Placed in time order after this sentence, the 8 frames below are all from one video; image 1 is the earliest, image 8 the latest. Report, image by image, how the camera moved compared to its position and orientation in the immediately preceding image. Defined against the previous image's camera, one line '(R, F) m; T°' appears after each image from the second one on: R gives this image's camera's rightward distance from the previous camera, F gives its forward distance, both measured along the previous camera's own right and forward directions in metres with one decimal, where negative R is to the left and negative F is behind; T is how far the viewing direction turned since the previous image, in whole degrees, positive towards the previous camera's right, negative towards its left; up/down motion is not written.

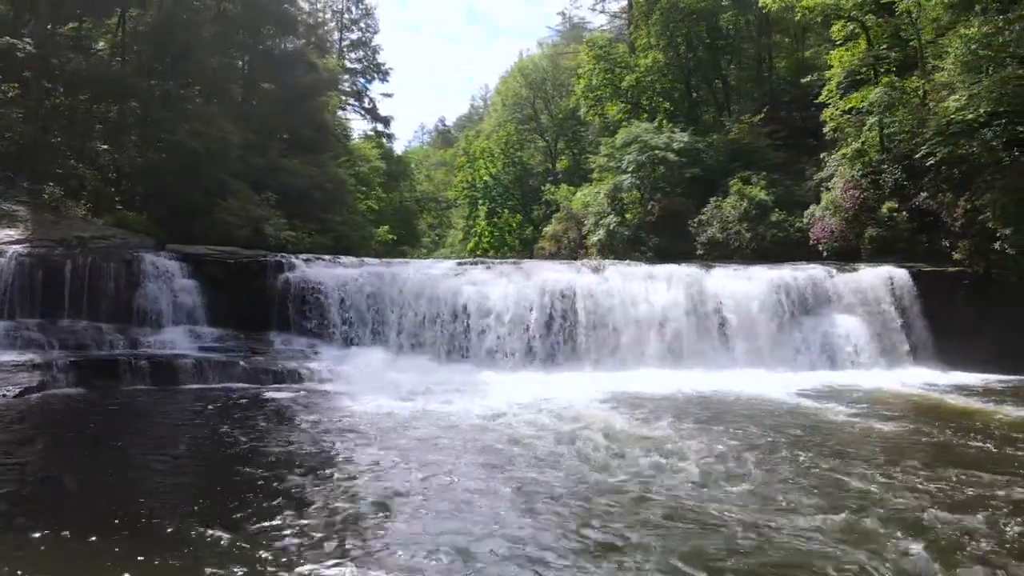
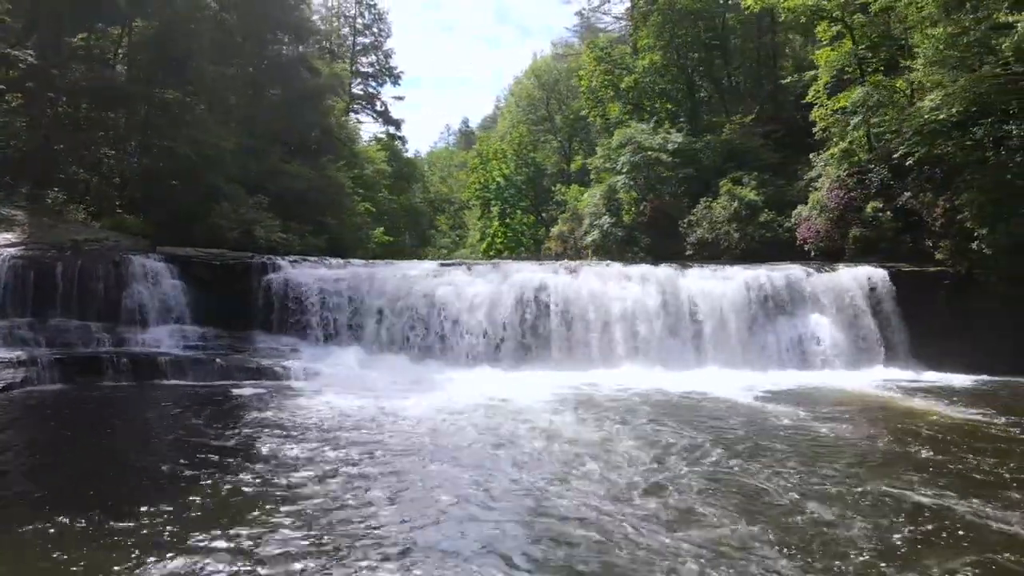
(+0.9, -0.2) m; -2°
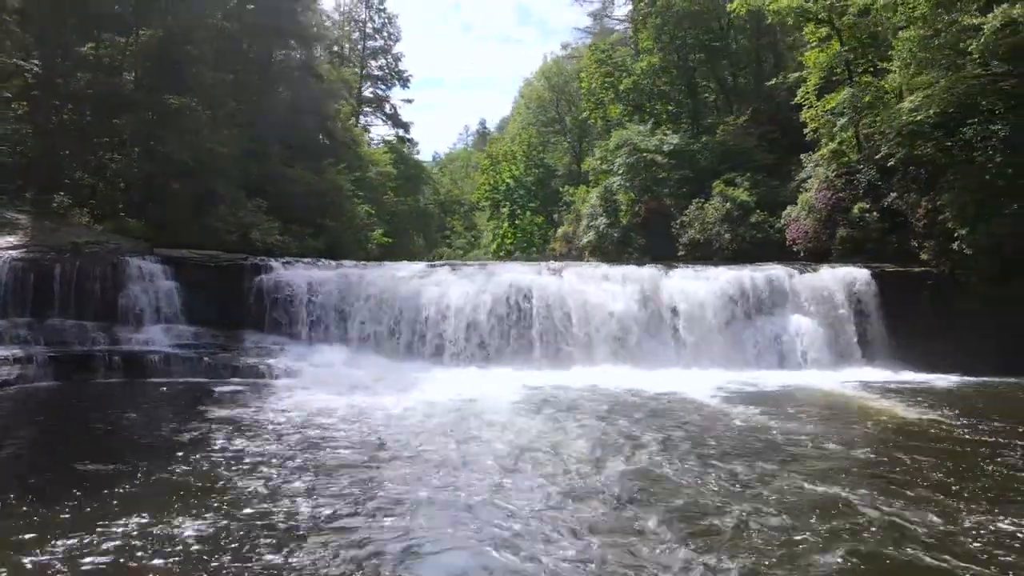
(+0.7, -0.2) m; -2°
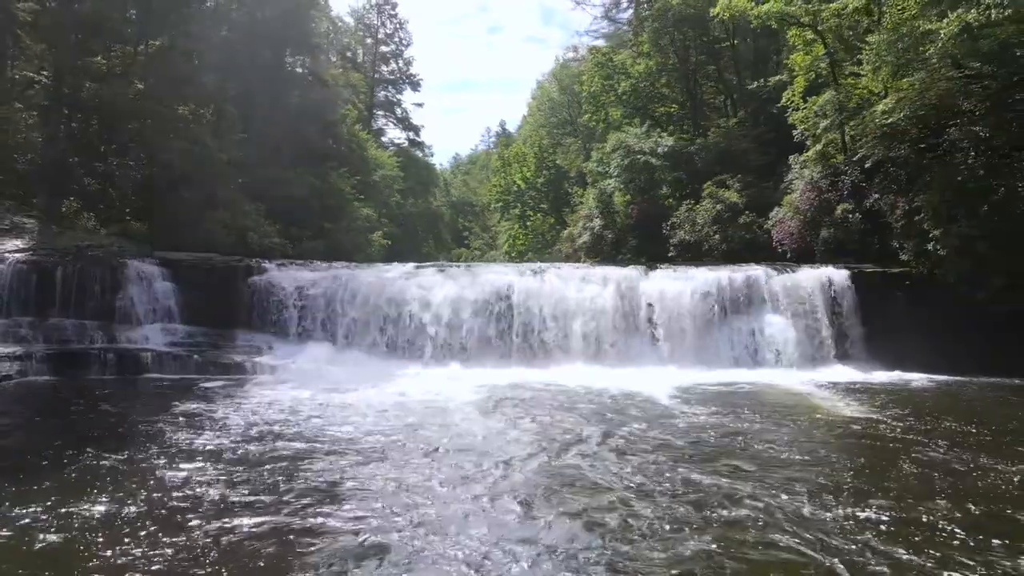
(+0.8, -0.3) m; -2°
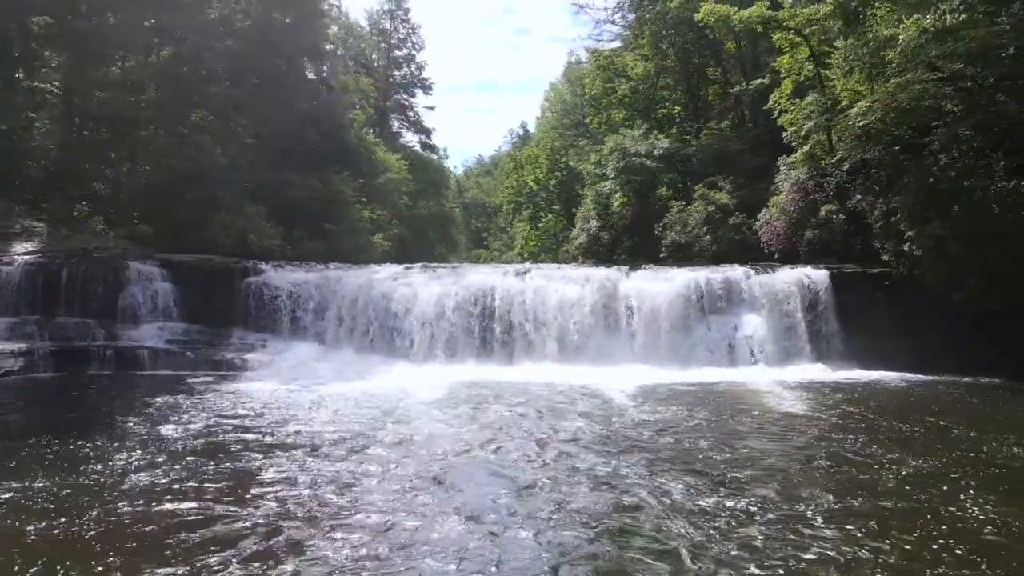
(+0.8, -0.3) m; -2°
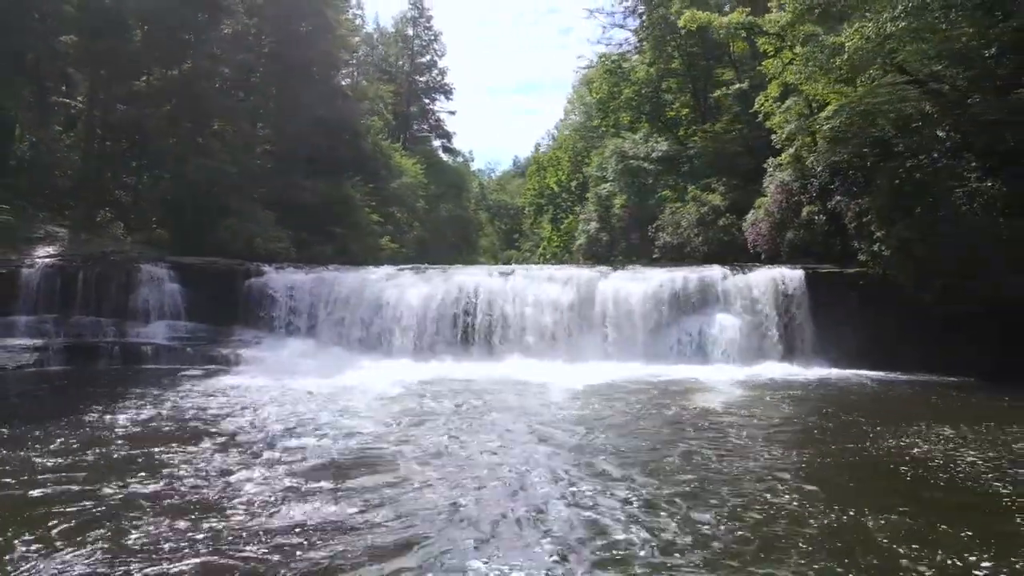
(+1.1, -0.5) m; -3°
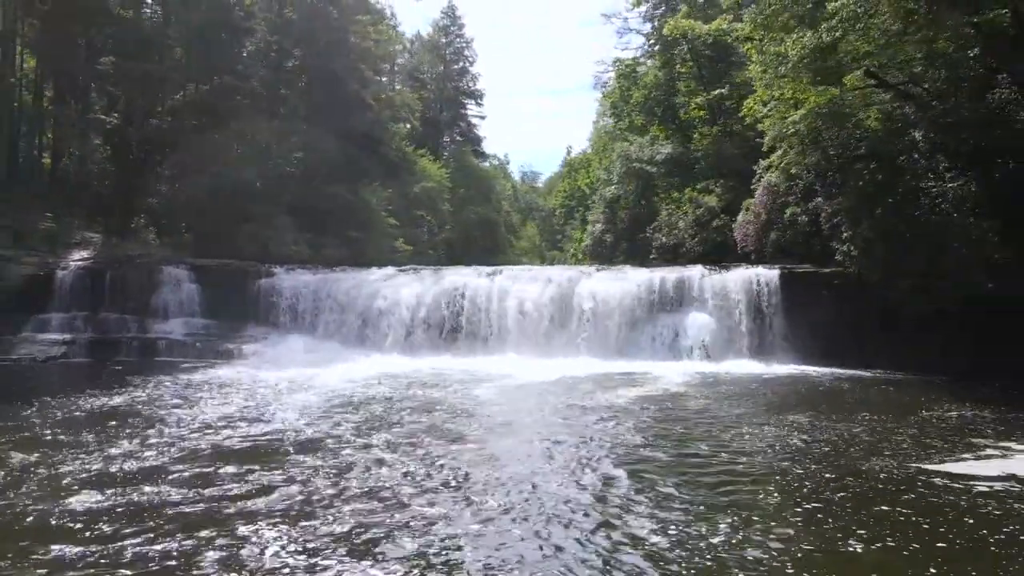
(+1.4, -0.6) m; -5°
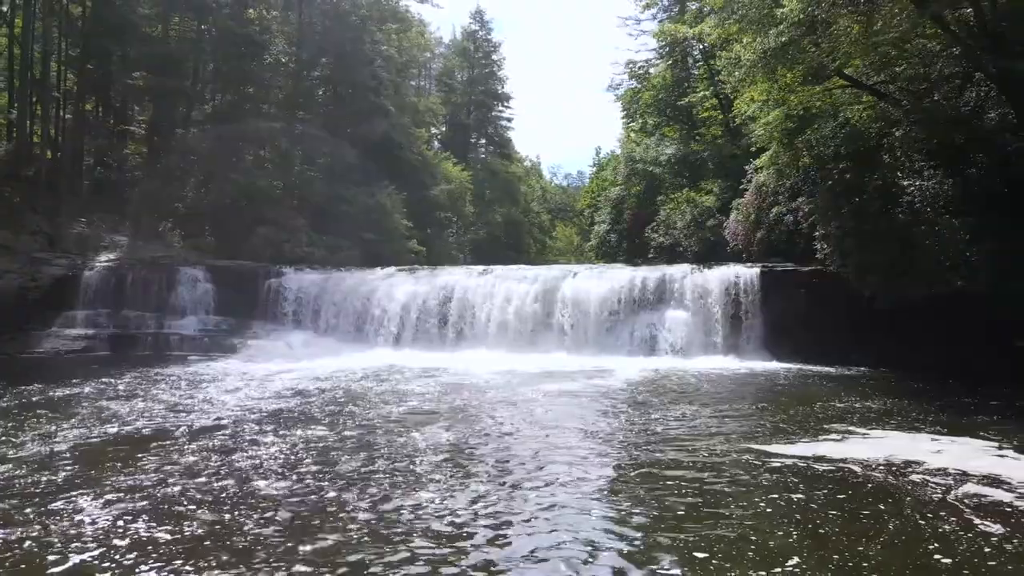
(+1.3, -0.5) m; -4°
